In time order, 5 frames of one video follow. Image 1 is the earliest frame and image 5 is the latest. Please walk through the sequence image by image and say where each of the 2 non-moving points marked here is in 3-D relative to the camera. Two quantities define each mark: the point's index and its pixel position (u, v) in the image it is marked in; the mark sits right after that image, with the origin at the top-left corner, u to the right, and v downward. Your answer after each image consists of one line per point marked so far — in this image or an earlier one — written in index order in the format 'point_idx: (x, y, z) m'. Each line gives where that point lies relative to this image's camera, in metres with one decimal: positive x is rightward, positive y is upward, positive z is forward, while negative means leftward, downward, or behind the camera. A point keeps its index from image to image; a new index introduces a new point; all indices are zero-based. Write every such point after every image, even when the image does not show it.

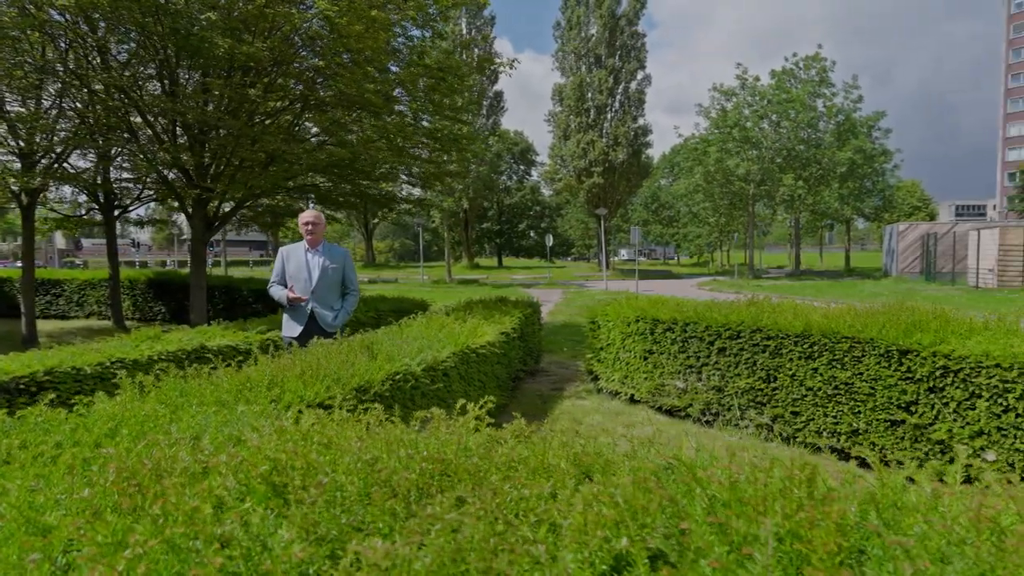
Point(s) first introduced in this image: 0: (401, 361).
0: (-0.7, -0.5, +3.9) m
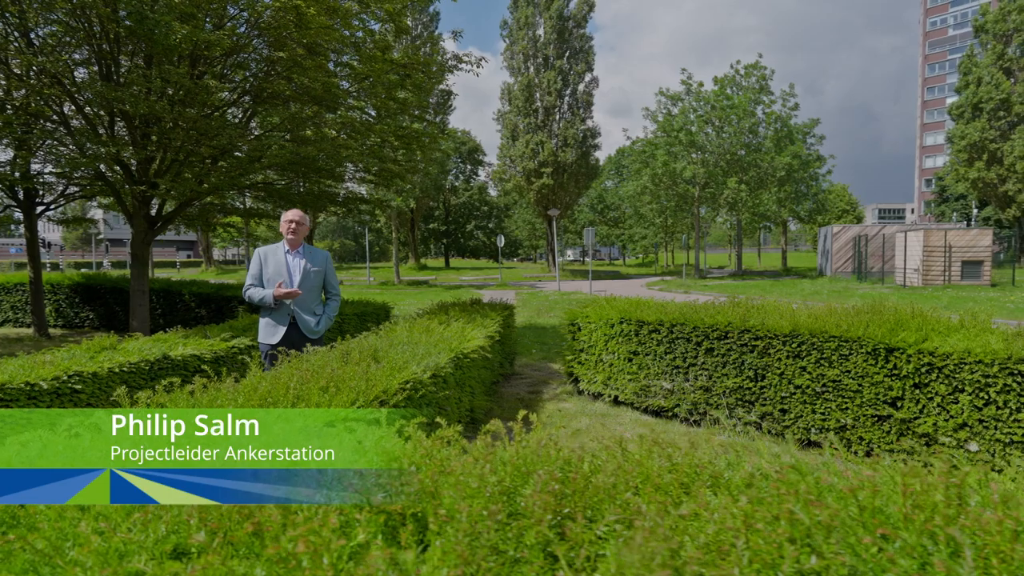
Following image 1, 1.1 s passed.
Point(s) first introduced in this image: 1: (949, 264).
0: (-0.7, -0.5, +3.7) m
1: (+14.0, +0.7, +19.0) m
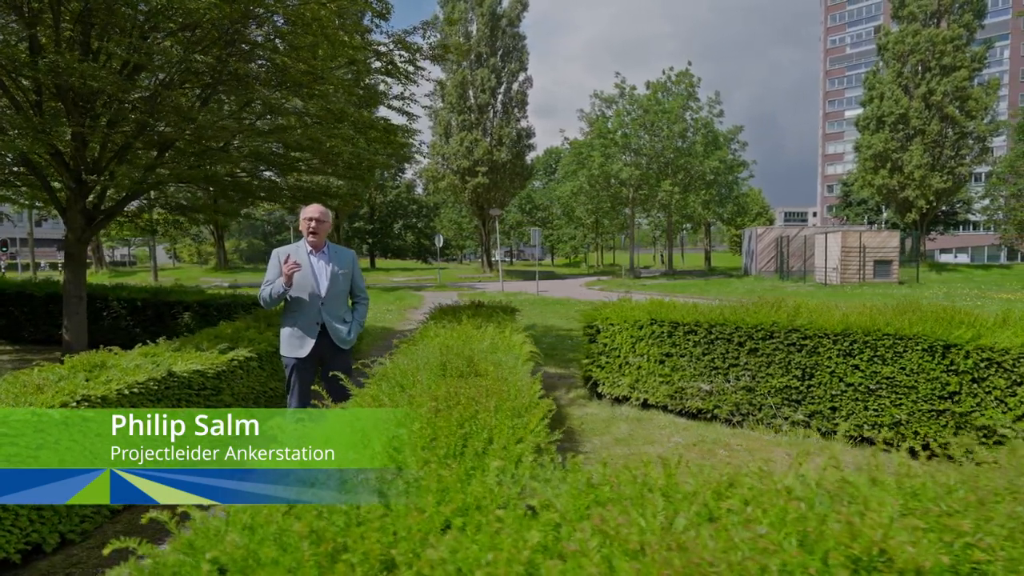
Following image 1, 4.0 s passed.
0: (0.0, -0.5, +3.3) m
1: (+12.2, +0.8, +20.7) m
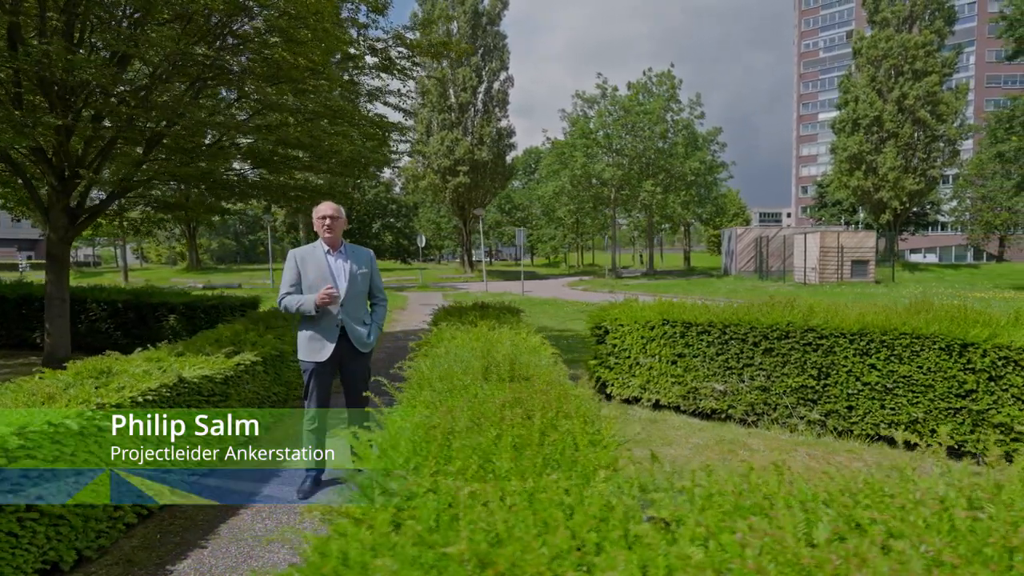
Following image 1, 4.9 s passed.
0: (+0.3, -0.5, +3.3) m
1: (+11.6, +0.9, +21.1) m
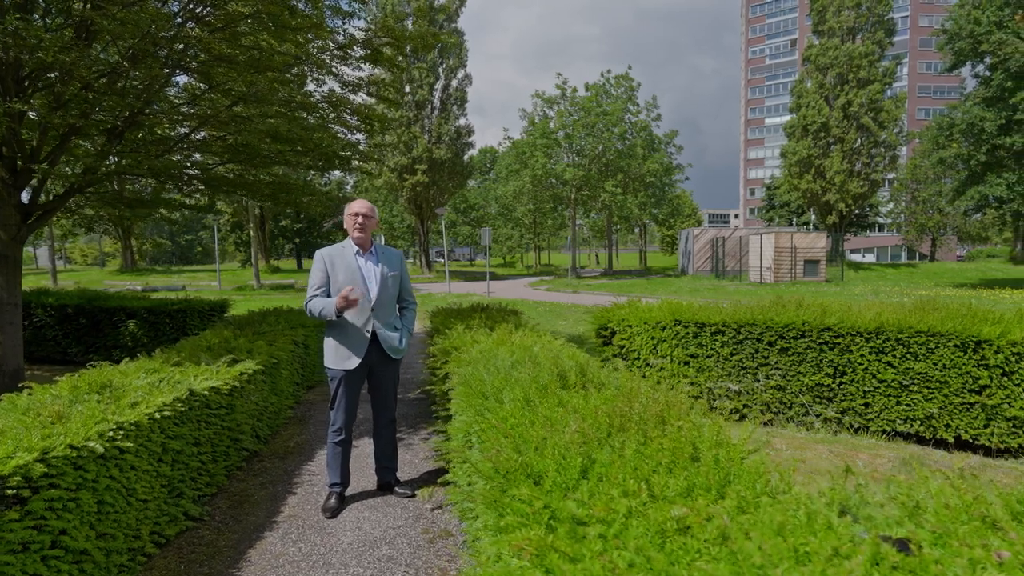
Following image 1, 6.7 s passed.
0: (+0.6, -0.5, +3.1) m
1: (+10.3, +0.9, +21.9) m
